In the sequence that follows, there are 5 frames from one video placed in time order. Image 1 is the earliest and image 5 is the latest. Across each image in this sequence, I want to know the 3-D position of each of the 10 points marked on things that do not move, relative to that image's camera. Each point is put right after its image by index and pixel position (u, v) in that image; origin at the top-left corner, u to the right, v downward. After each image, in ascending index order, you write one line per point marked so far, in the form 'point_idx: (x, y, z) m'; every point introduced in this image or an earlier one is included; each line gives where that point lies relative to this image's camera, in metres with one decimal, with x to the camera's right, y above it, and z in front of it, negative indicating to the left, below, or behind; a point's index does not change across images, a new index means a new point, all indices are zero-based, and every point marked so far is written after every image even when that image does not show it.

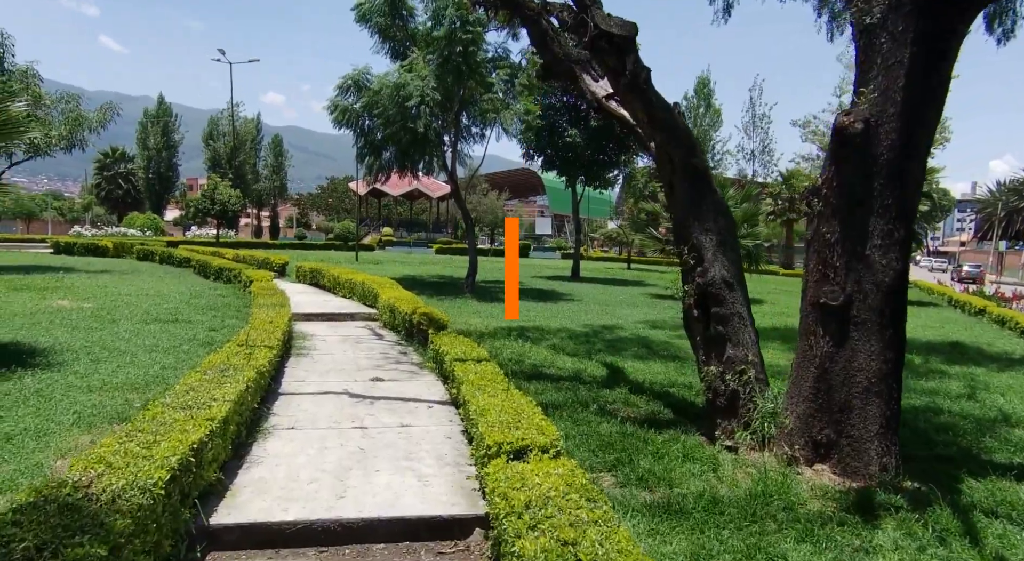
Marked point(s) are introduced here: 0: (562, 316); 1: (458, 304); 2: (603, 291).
0: (+0.8, -0.6, +12.6) m
1: (-0.9, -0.4, +13.5) m
2: (+2.0, -0.2, +18.1) m
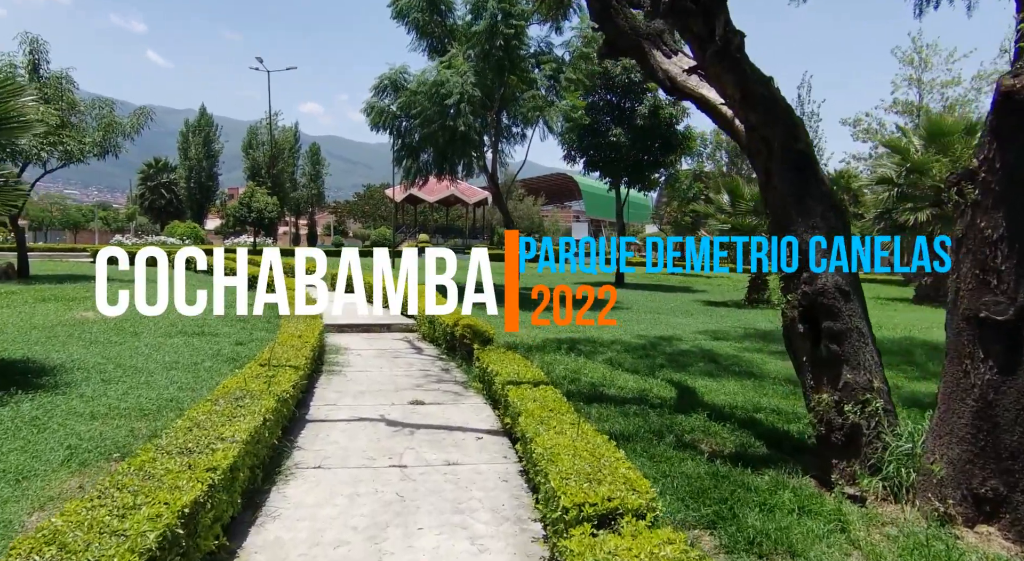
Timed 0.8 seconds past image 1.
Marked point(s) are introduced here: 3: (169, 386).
0: (+1.5, -0.7, +11.7) m
1: (-0.2, -0.5, +12.6) m
2: (+2.9, -0.4, +17.1) m
3: (-2.7, -0.8, +6.3) m
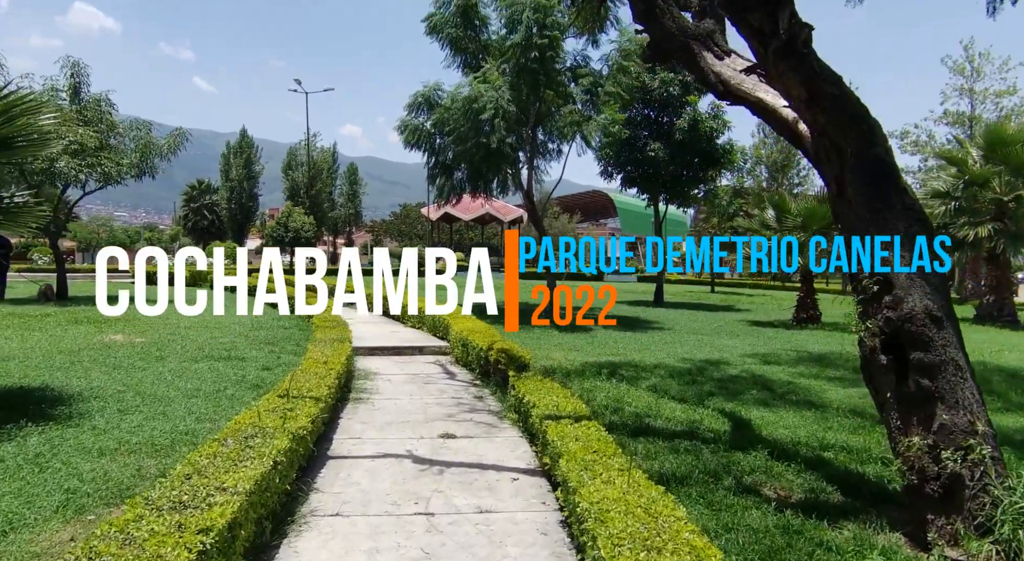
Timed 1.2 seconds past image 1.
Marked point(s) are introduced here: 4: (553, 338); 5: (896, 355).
0: (+2.0, -0.9, +11.1) m
1: (+0.4, -0.8, +12.2) m
2: (+3.7, -0.8, +16.5) m
3: (-2.4, -1.0, +5.9) m
4: (+0.6, -0.9, +12.1) m
5: (+1.8, -0.3, +3.8) m
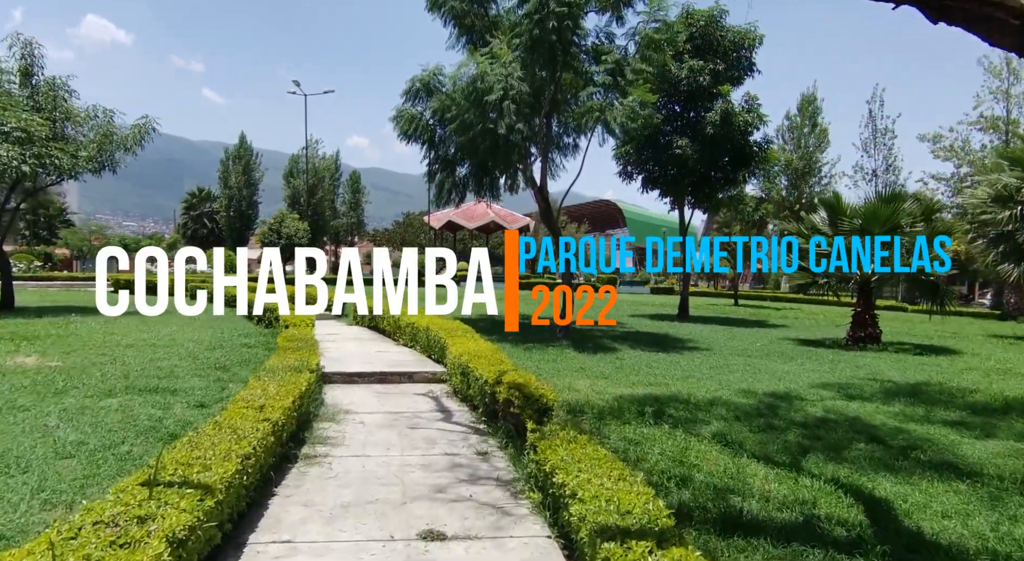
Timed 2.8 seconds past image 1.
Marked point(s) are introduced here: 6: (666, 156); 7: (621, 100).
0: (+2.1, -1.1, +9.0) m
1: (+0.6, -1.0, +10.1) m
2: (+3.9, -1.0, +14.4) m
3: (-2.3, -1.0, +3.8) m
4: (+0.8, -1.0, +10.0) m
5: (+1.9, -0.4, +1.7) m
6: (+3.5, +2.8, +18.4) m
7: (+1.8, +3.0, +13.3) m
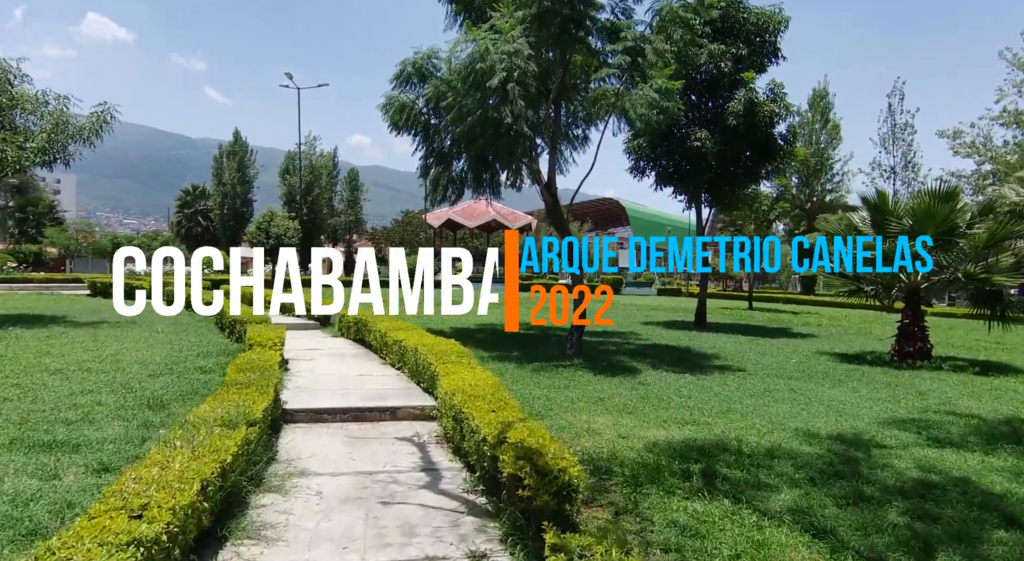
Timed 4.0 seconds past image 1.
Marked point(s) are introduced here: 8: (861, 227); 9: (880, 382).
0: (+2.1, -1.2, +7.5) m
1: (+0.6, -1.1, +8.5) m
2: (+3.9, -1.1, +12.8) m
3: (-2.2, -1.2, +2.3) m
4: (+0.8, -1.1, +8.4) m
5: (+1.9, -0.5, +0.1) m
6: (+3.5, +2.7, +16.8) m
7: (+1.9, +2.8, +11.7) m
8: (+5.3, +0.8, +12.3) m
9: (+4.3, -1.2, +9.5) m
